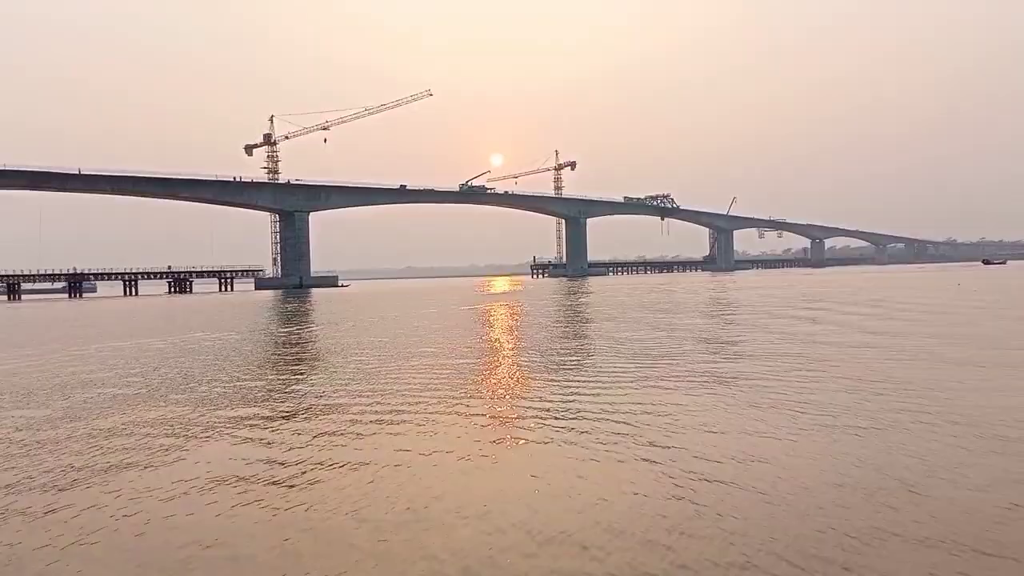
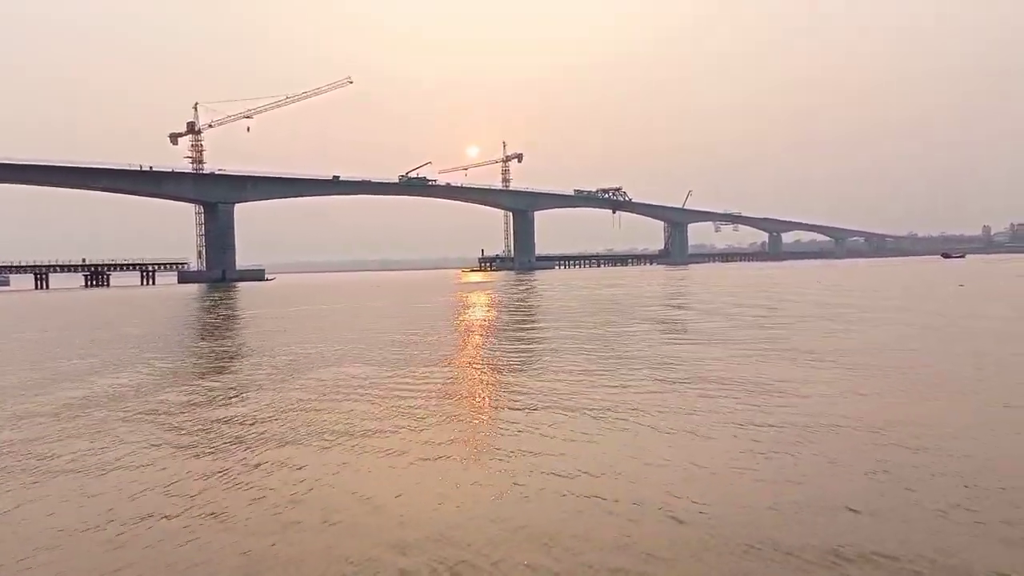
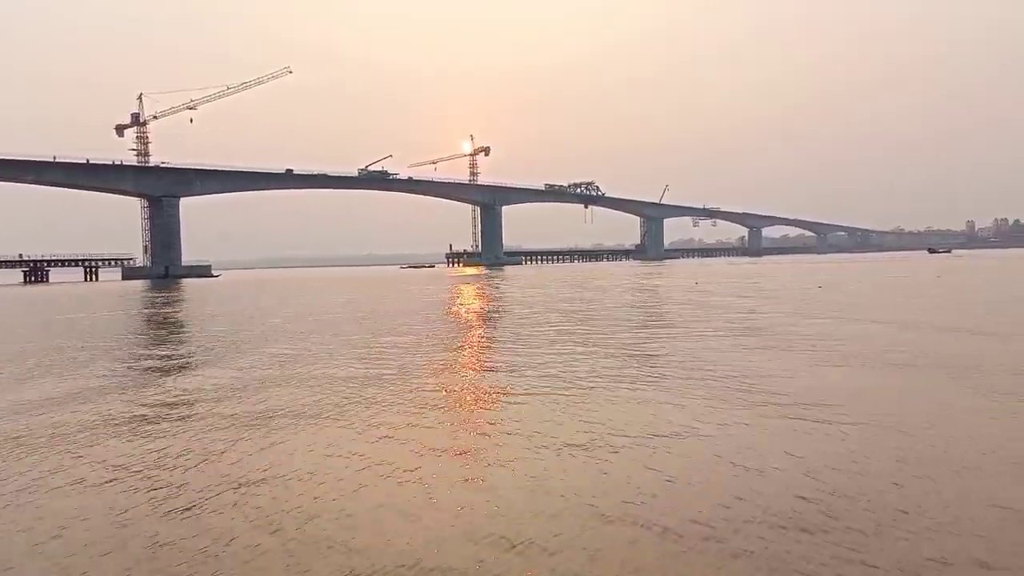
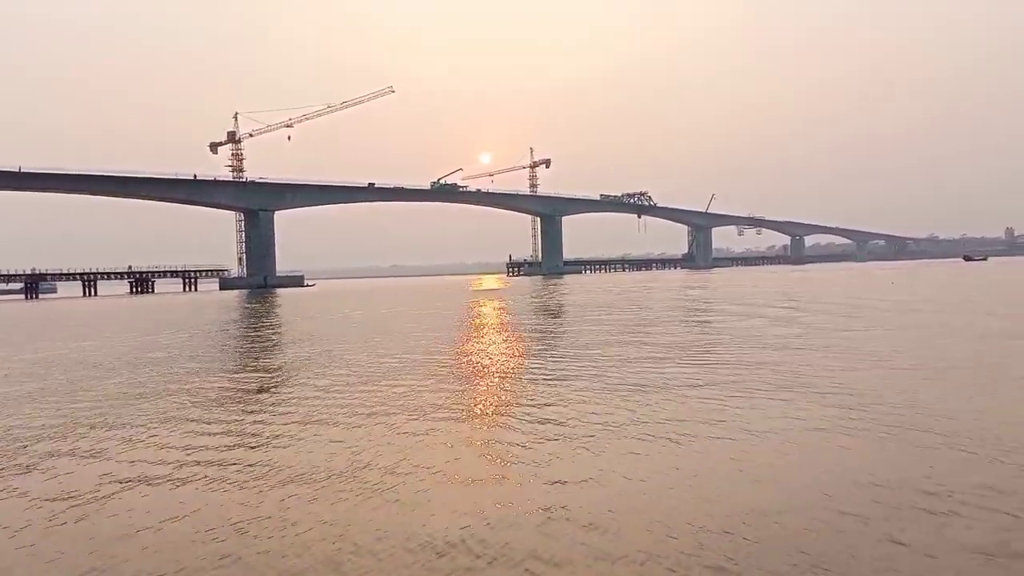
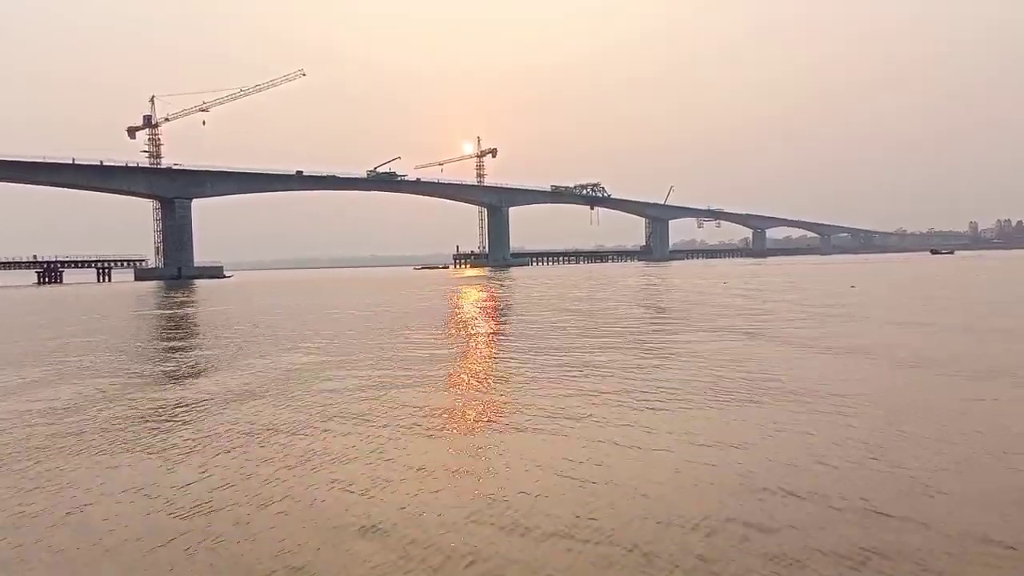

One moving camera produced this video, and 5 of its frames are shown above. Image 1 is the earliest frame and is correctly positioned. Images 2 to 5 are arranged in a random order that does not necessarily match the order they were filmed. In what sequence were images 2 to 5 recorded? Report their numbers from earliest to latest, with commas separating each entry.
4, 2, 5, 3
